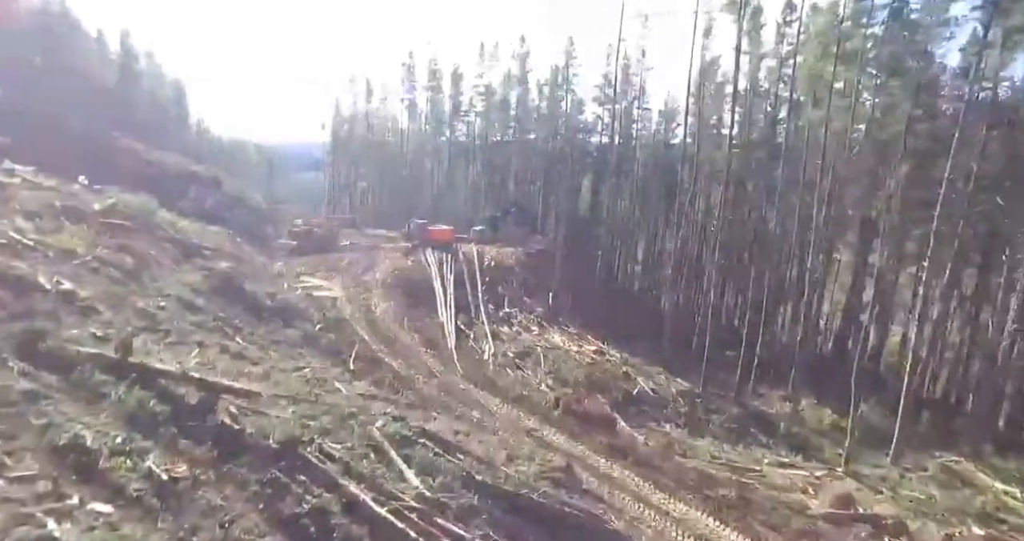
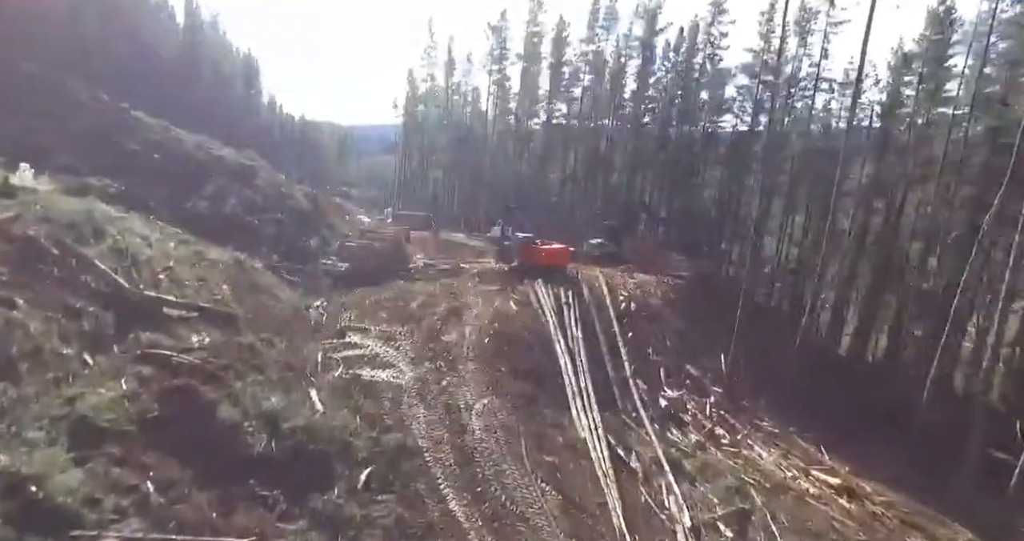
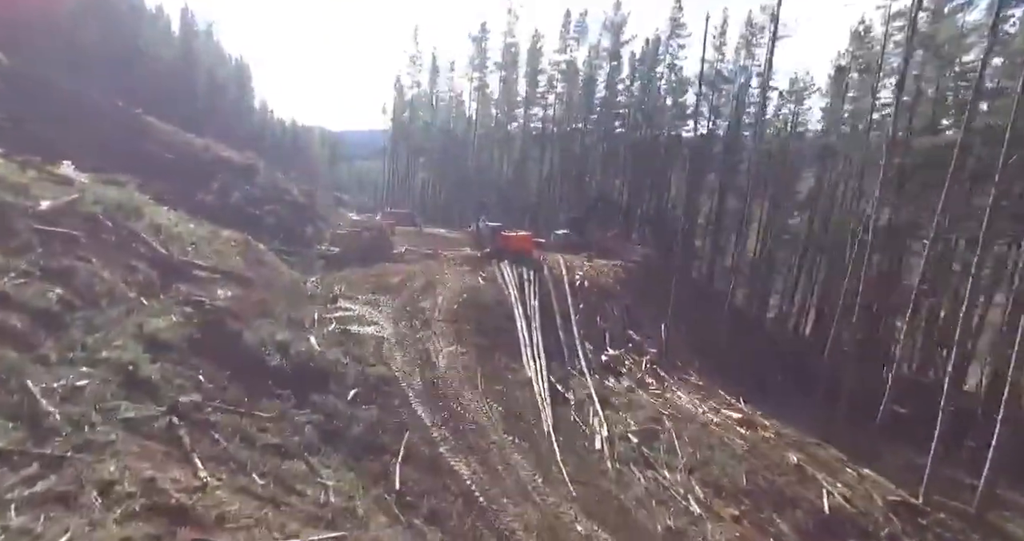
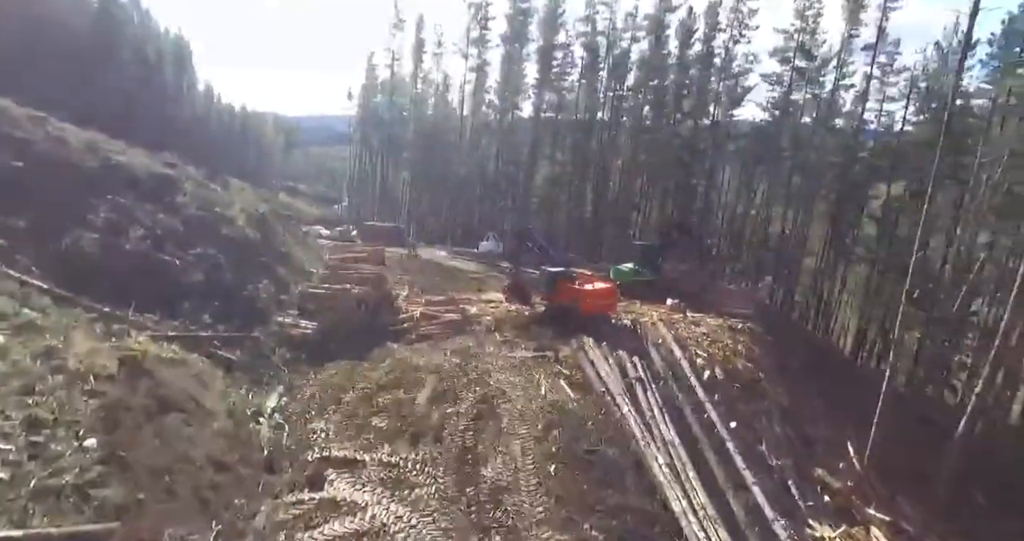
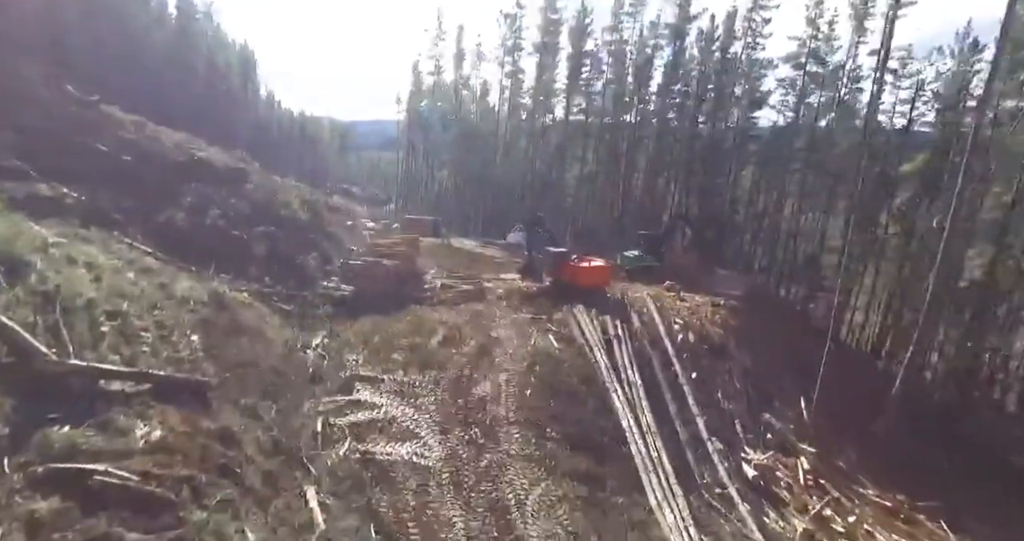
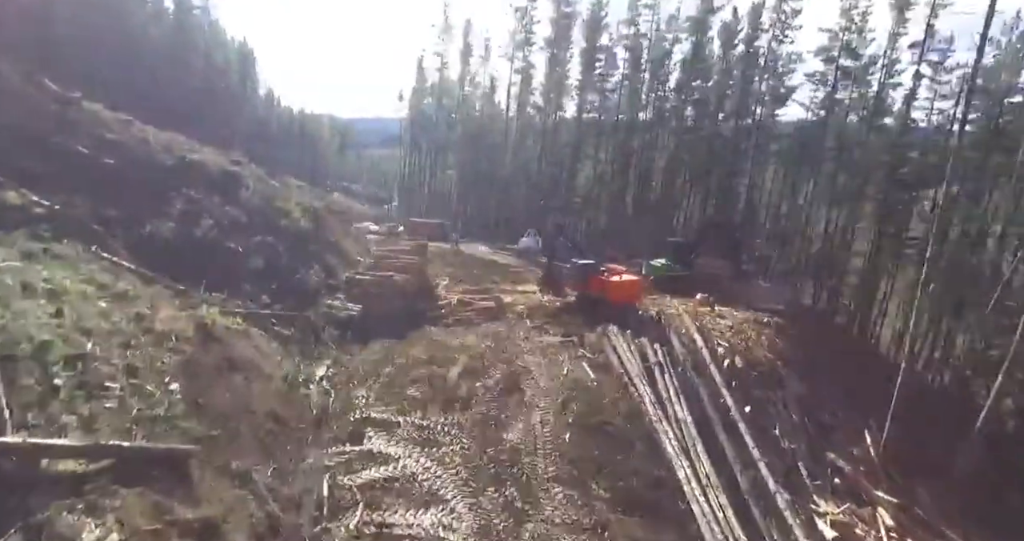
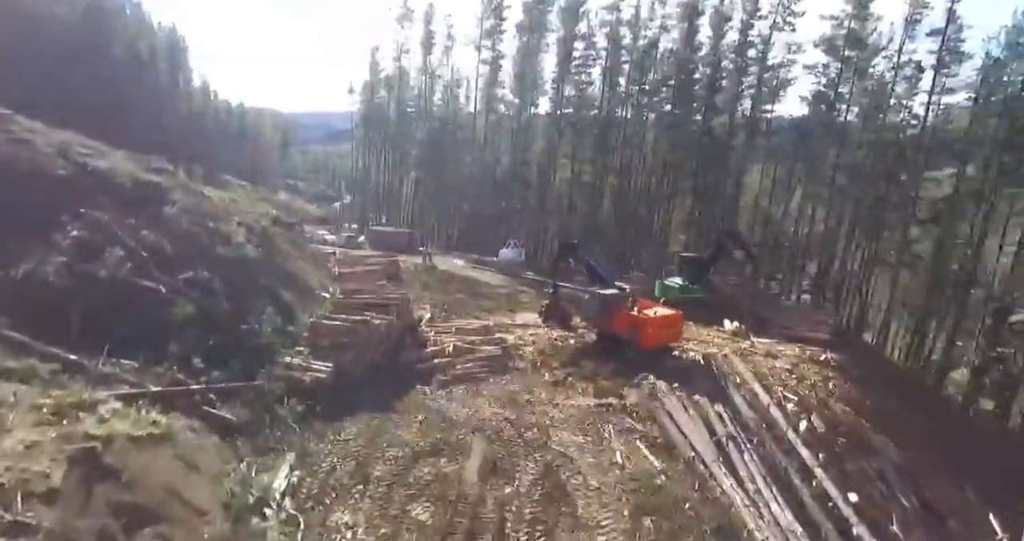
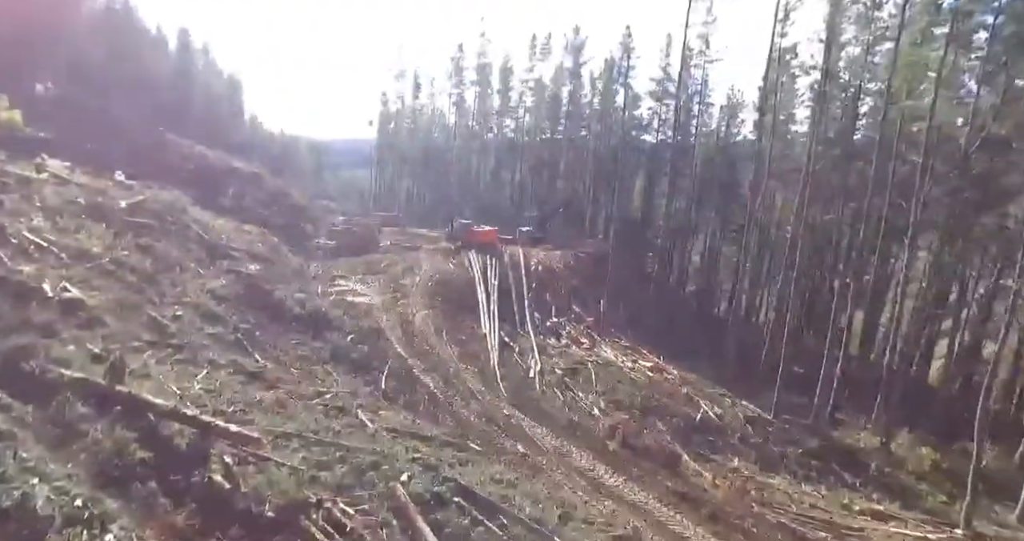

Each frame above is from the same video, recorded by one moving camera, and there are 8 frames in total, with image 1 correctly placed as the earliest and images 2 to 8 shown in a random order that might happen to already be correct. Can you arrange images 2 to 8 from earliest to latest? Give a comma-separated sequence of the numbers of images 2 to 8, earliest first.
8, 3, 2, 5, 6, 4, 7
